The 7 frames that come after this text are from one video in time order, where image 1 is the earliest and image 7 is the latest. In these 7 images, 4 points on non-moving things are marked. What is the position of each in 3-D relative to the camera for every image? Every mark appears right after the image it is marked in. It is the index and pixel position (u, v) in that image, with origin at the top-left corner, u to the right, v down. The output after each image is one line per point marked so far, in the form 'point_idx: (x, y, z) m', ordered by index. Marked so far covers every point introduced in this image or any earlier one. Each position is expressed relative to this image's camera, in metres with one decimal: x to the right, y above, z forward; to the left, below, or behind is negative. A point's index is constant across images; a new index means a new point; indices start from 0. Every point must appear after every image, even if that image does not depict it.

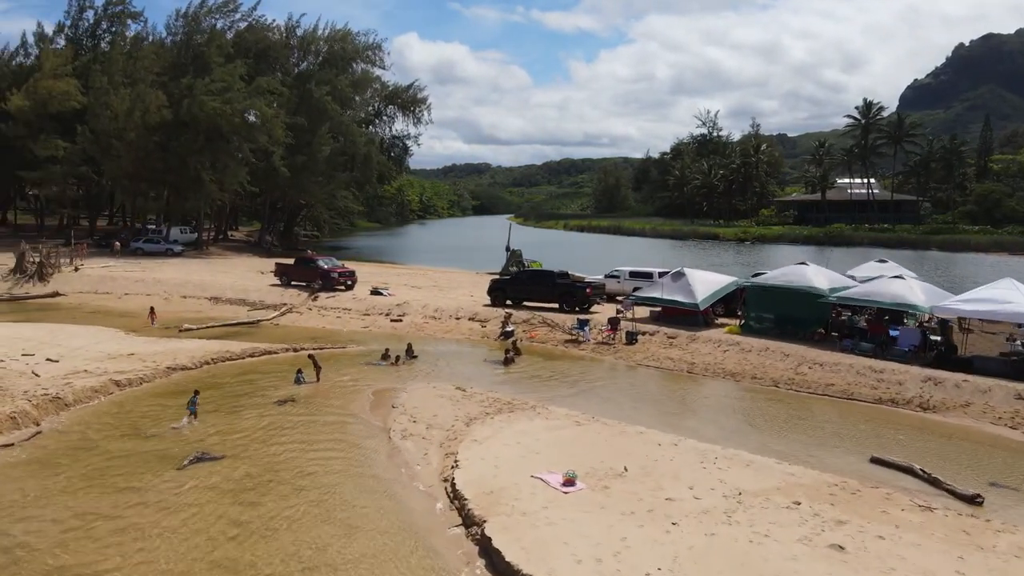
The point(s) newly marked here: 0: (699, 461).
0: (+3.3, -3.1, +13.0) m
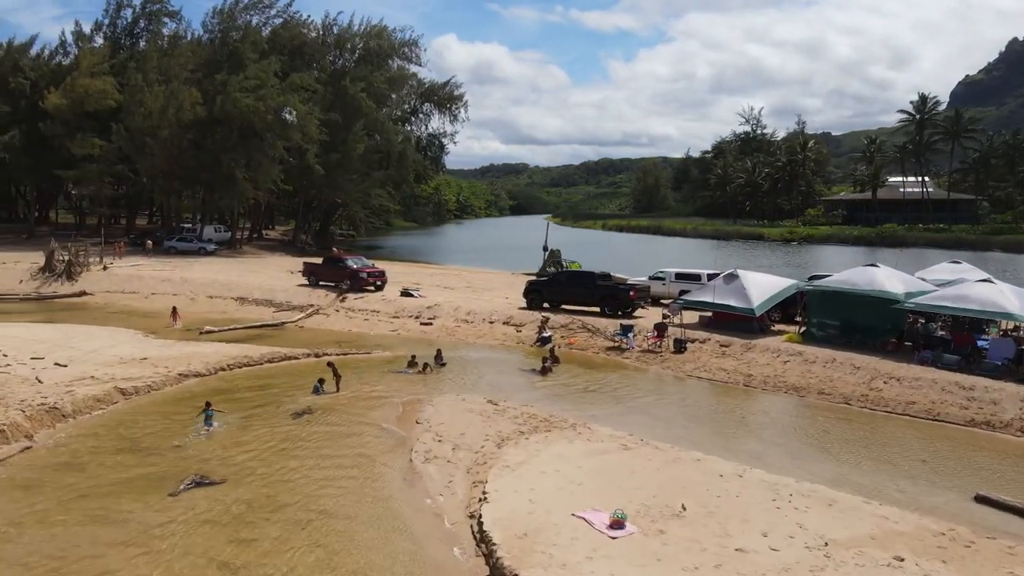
0: (+3.9, -3.1, +11.0) m
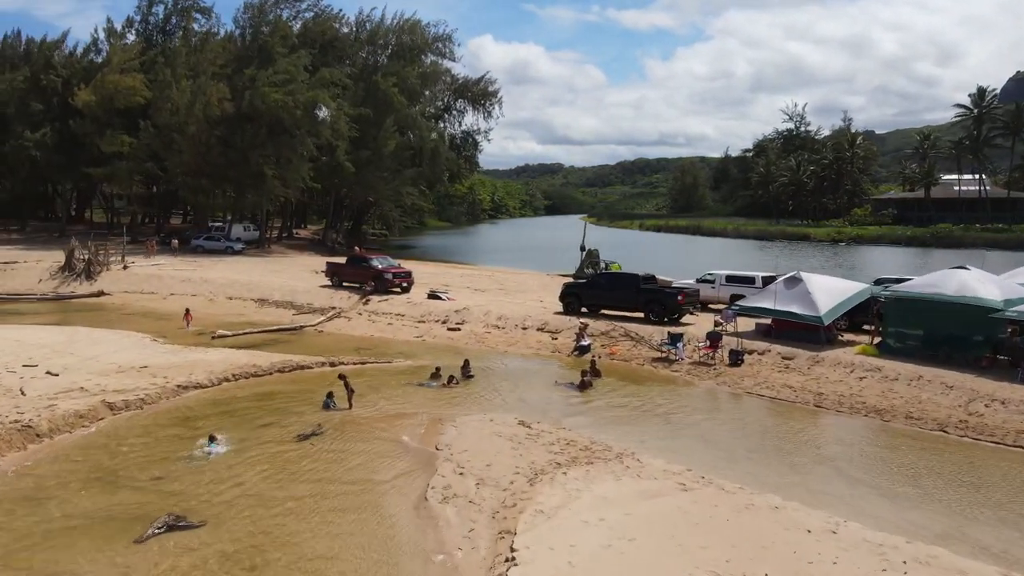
0: (+4.3, -3.2, +8.6) m
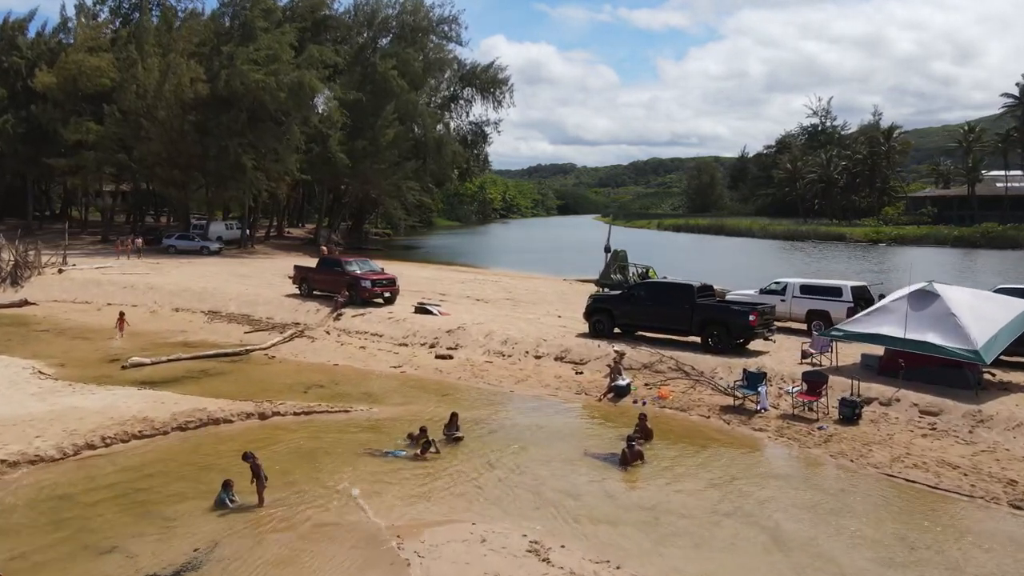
0: (+4.2, -3.6, +2.3) m
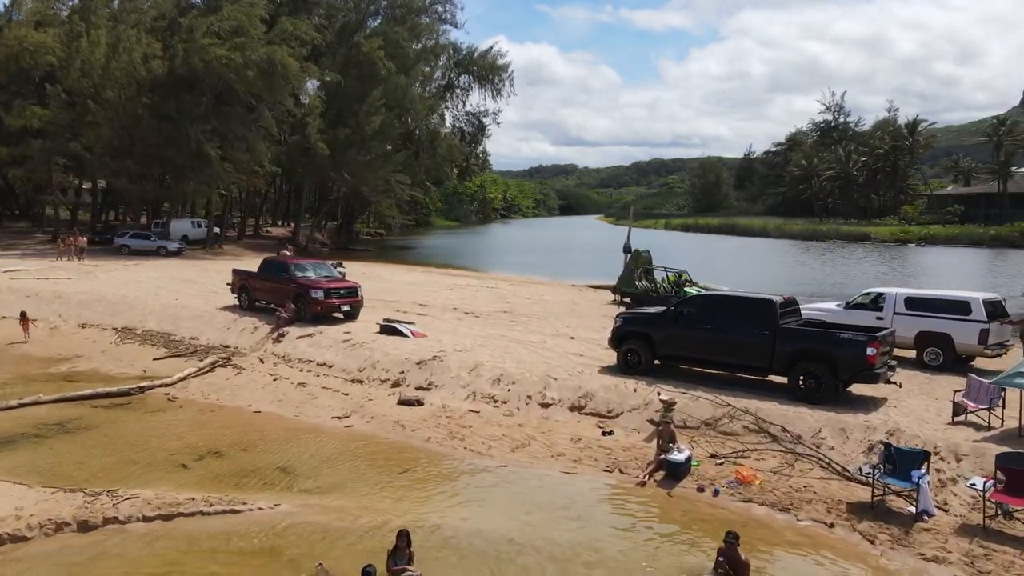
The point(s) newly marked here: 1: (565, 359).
0: (+4.1, -3.8, -3.5) m
1: (+1.1, -1.4, +14.7) m
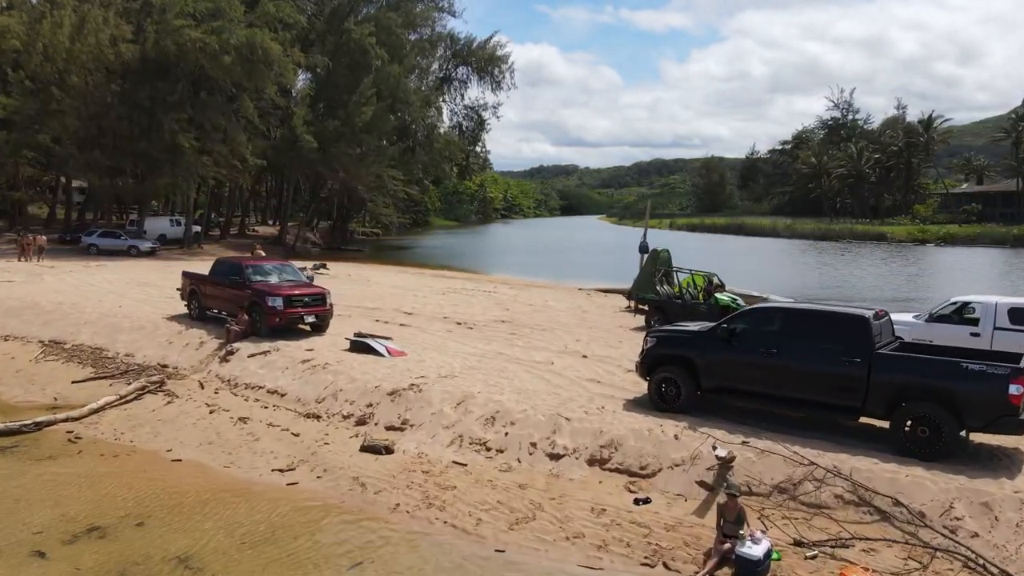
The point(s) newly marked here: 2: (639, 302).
0: (+4.1, -4.0, -6.6) m
1: (+1.0, -1.5, +11.5) m
2: (+3.4, -0.4, +20.0) m
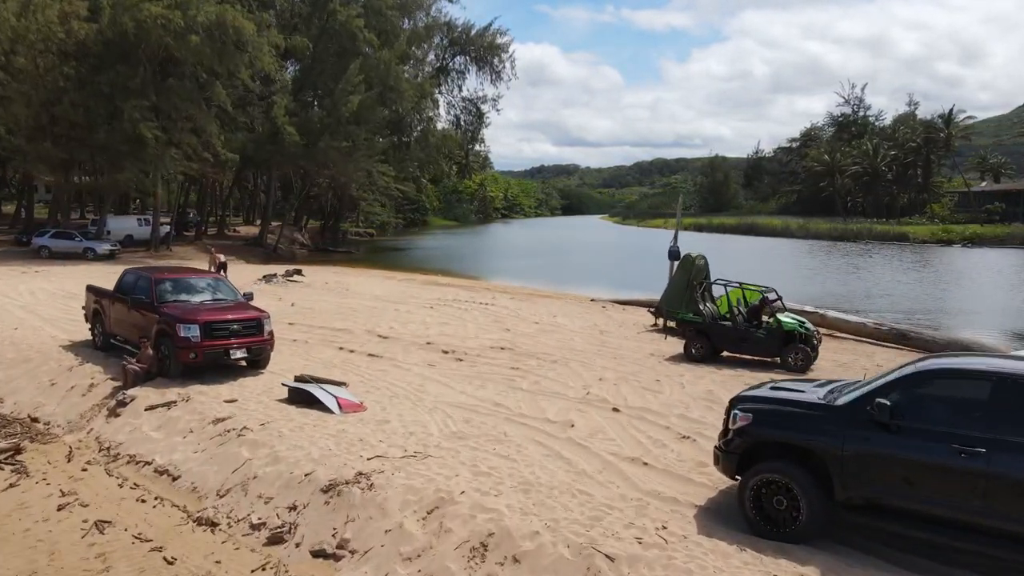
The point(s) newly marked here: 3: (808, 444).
0: (+4.1, -4.3, -10.7) m
1: (+1.1, -1.9, +7.5) m
2: (+3.4, -0.7, +15.9) m
3: (+2.4, -1.2, +5.9) m
